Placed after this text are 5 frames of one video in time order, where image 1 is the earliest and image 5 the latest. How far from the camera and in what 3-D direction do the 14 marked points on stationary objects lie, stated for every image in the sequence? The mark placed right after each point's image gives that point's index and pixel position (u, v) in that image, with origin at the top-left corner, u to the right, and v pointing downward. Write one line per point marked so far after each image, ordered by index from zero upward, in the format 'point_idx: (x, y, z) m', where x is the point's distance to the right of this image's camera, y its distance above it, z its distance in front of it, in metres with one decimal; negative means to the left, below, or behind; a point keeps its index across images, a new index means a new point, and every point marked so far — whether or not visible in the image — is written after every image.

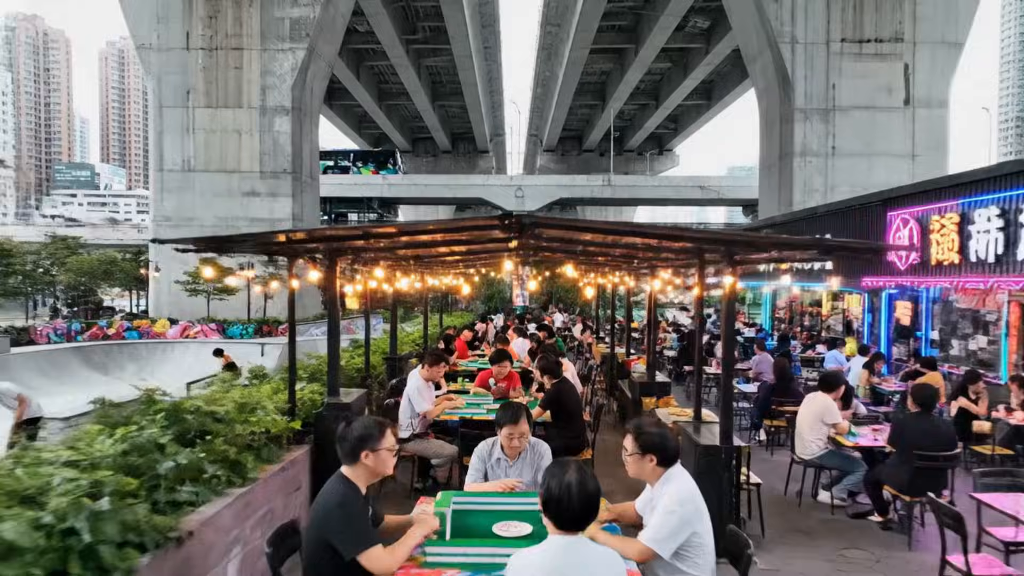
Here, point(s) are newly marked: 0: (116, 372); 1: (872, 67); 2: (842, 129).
0: (-8.6, -1.8, +14.9) m
1: (+10.4, +6.3, +19.8) m
2: (+9.5, +4.5, +19.7) m
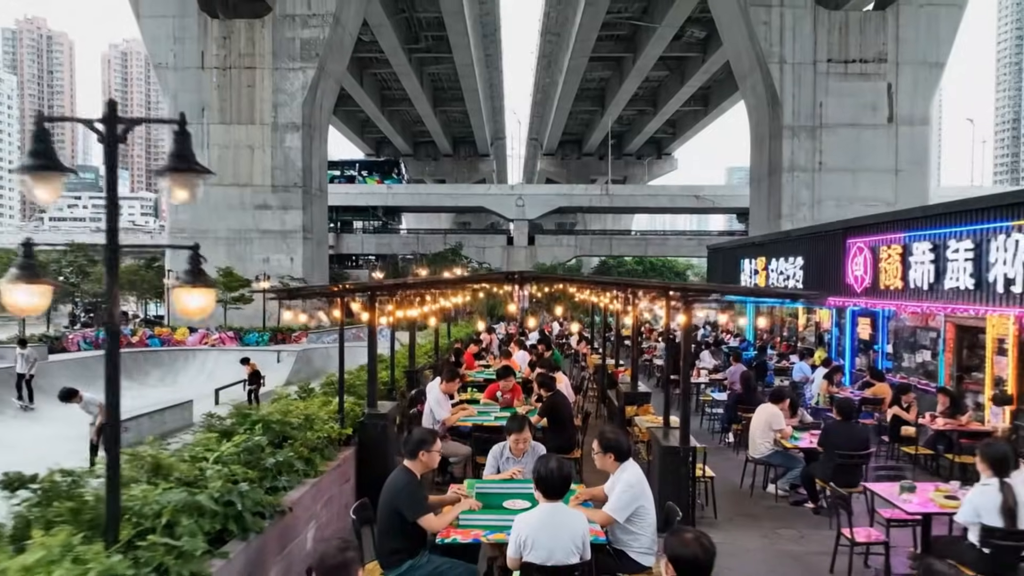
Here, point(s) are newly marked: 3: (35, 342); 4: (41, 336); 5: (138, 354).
0: (-8.6, -2.1, +15.9) m
1: (+10.4, +6.1, +20.8) m
2: (+9.5, +4.3, +20.7) m
3: (-10.6, -1.2, +15.3) m
4: (-11.1, -1.2, +16.2) m
5: (-8.9, -1.5, +16.2) m
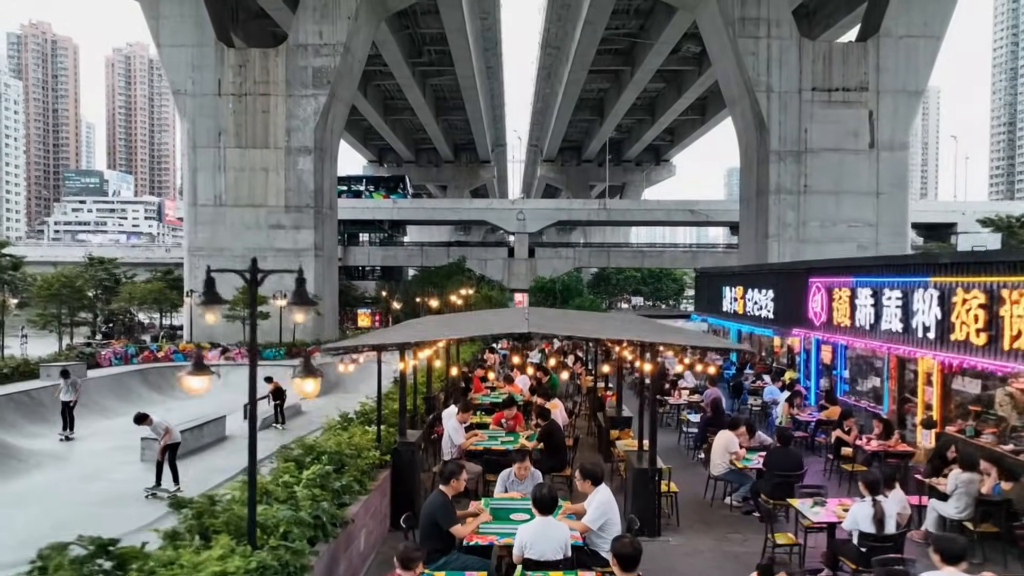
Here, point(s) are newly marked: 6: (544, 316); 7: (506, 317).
0: (-8.6, -2.6, +17.1) m
1: (+10.5, +5.6, +22.0) m
2: (+9.6, +3.8, +21.9) m
3: (-10.5, -1.7, +16.5) m
4: (-11.0, -1.7, +17.4) m
5: (-8.8, -2.0, +17.4) m
6: (+0.4, -0.3, +7.9) m
7: (-0.1, -0.3, +8.0) m
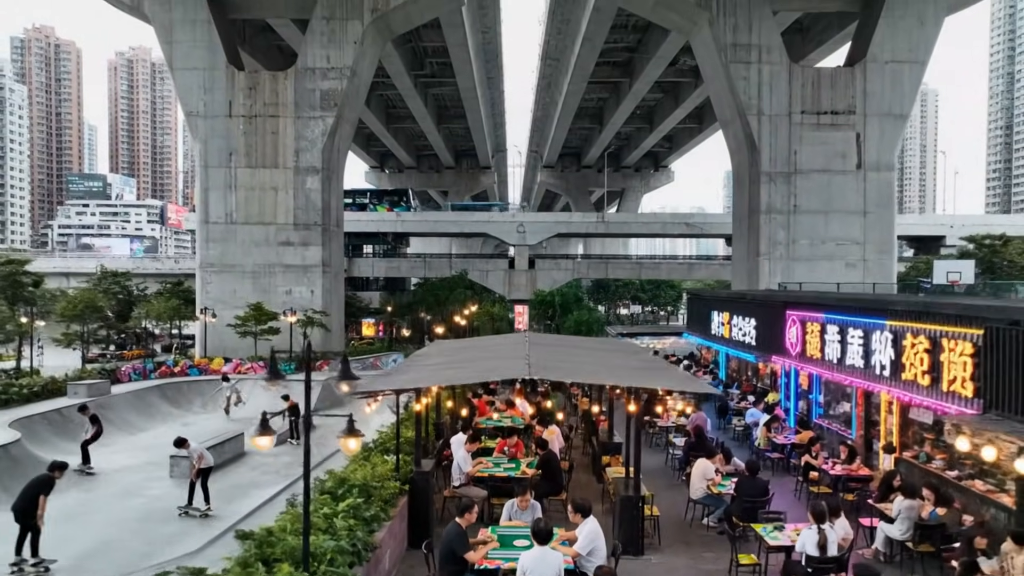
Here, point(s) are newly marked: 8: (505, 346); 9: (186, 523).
0: (-8.5, -3.1, +18.0) m
1: (+10.5, +5.1, +22.8) m
2: (+9.6, +3.3, +22.8) m
3: (-10.5, -2.2, +17.4) m
4: (-11.0, -2.2, +18.2) m
5: (-8.8, -2.5, +18.3) m
6: (+0.4, -0.8, +8.8) m
7: (0.0, -0.8, +8.9) m
8: (-0.1, -0.8, +9.3) m
9: (-4.4, -3.2, +9.2) m
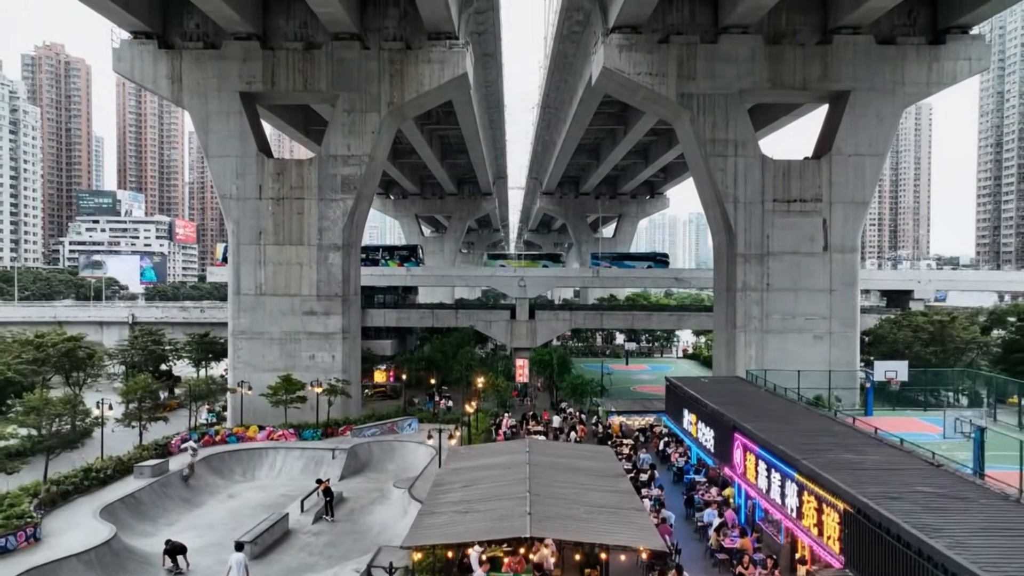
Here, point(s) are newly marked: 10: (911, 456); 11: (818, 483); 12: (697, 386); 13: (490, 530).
0: (-8.5, -5.6, +20.6) m
1: (+10.6, +2.5, +25.5) m
2: (+9.7, +0.7, +25.4) m
3: (-10.4, -4.7, +20.0) m
4: (-10.9, -4.7, +20.9) m
5: (-8.7, -5.1, +20.9) m
6: (+0.4, -3.3, +11.4) m
7: (0.0, -3.3, +11.5) m
8: (-0.1, -3.3, +11.9) m
9: (-4.3, -5.6, +11.8) m
10: (+6.2, -2.6, +10.7) m
11: (+4.3, -2.7, +9.7) m
12: (+4.8, -2.5, +18.0) m
13: (-0.3, -3.3, +9.5) m
